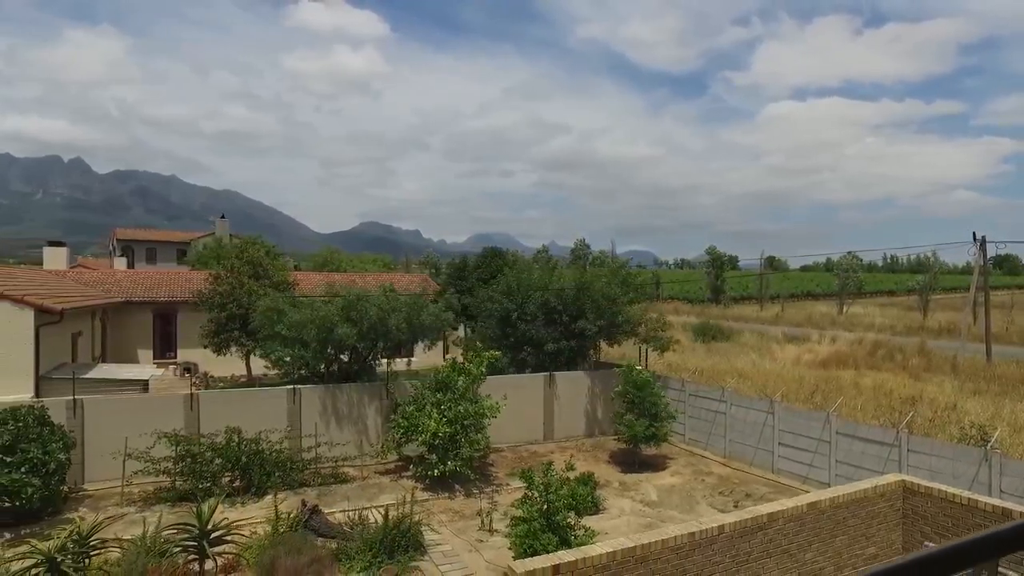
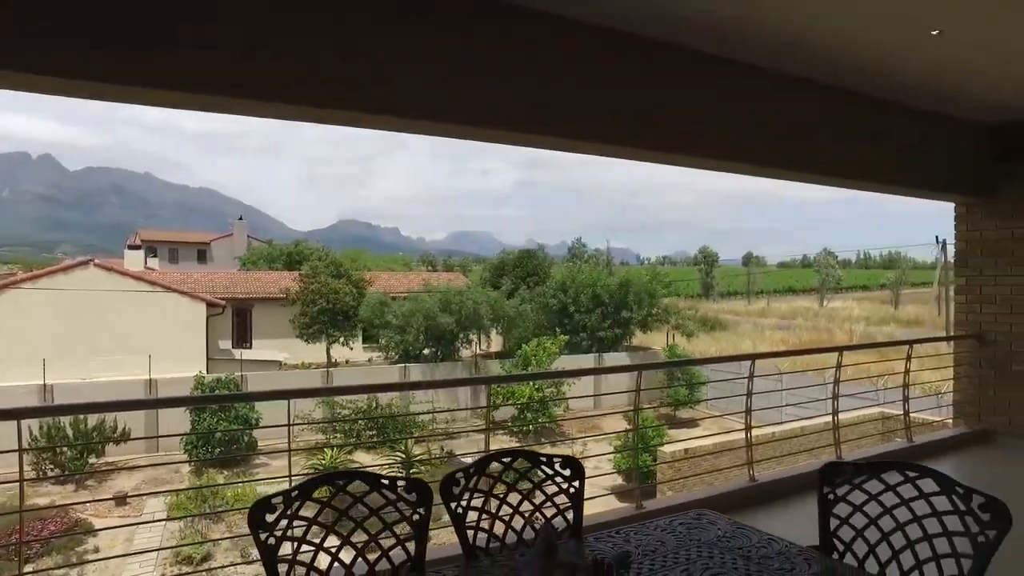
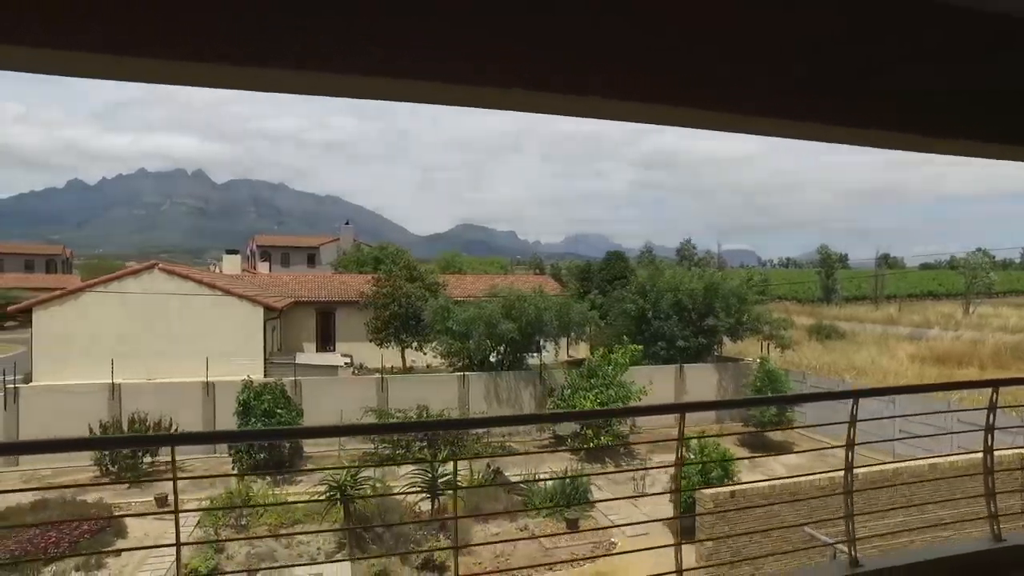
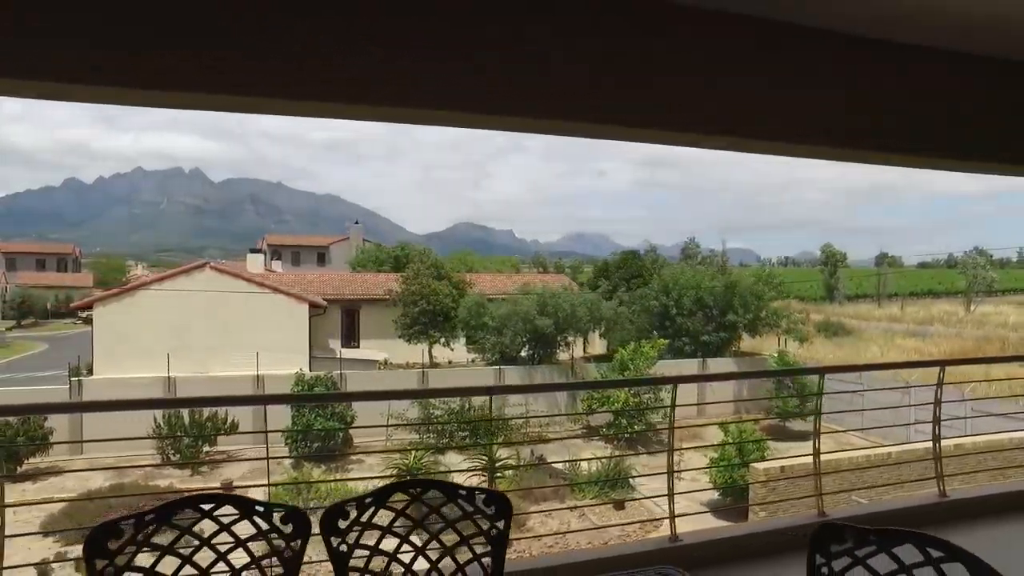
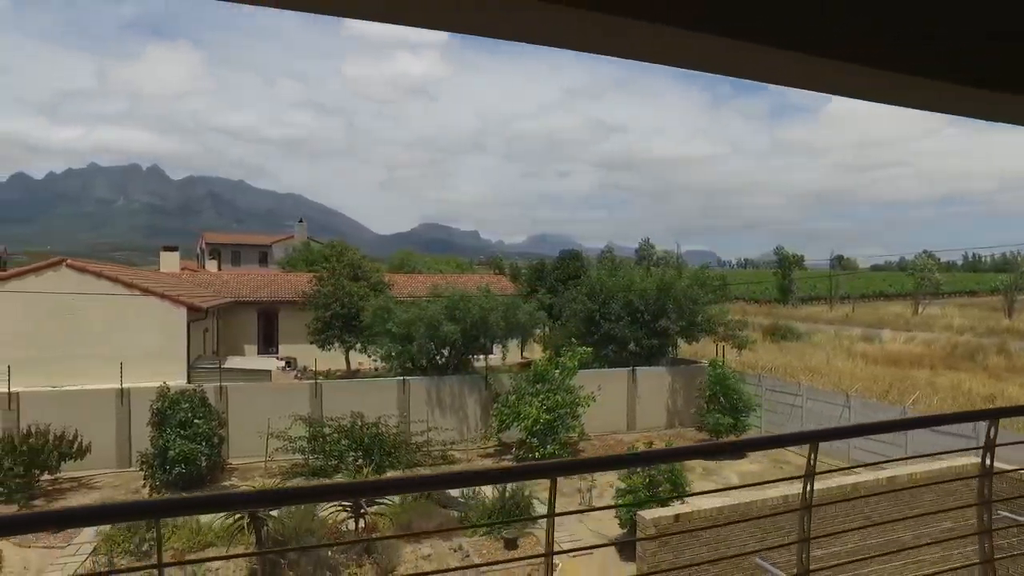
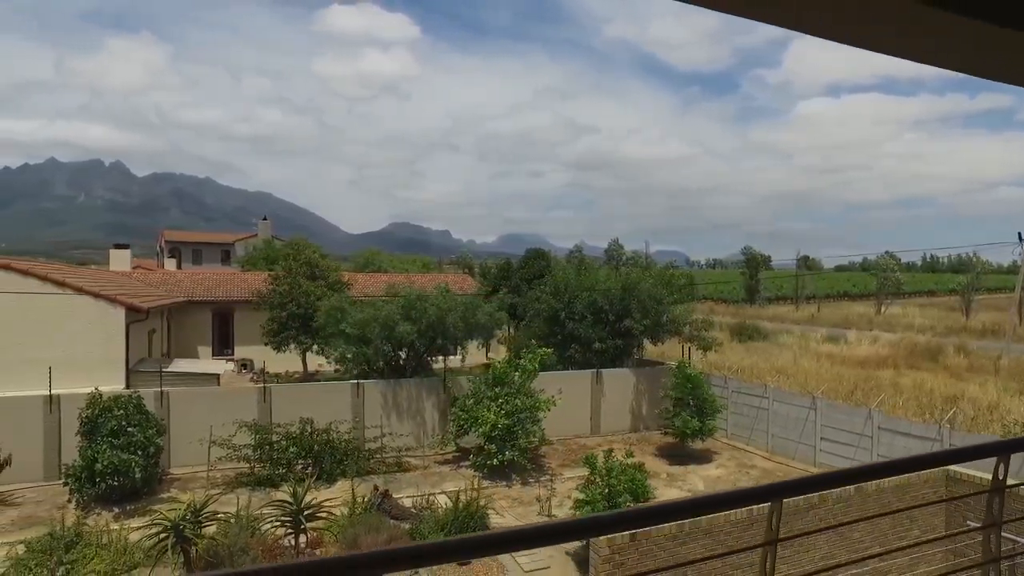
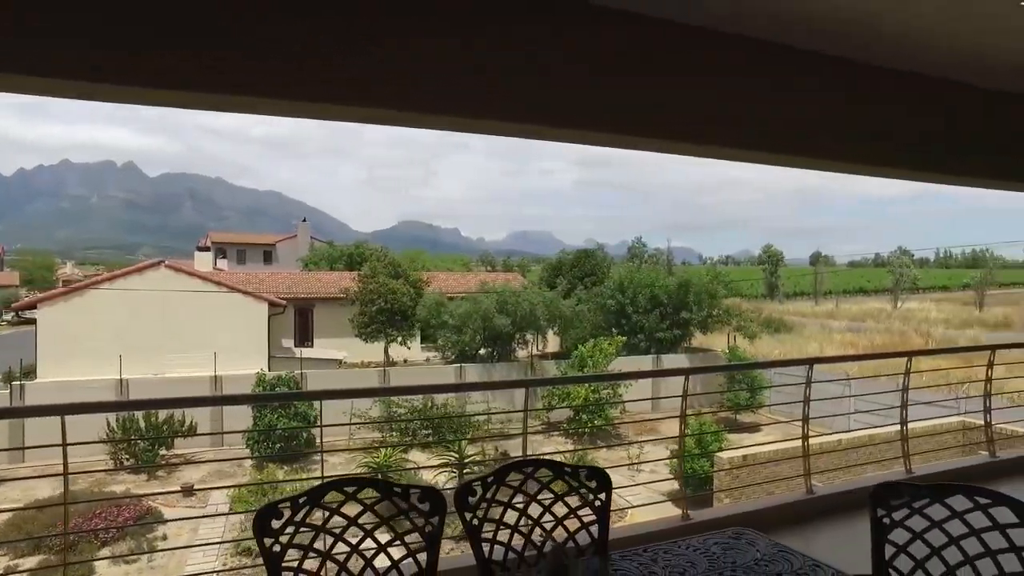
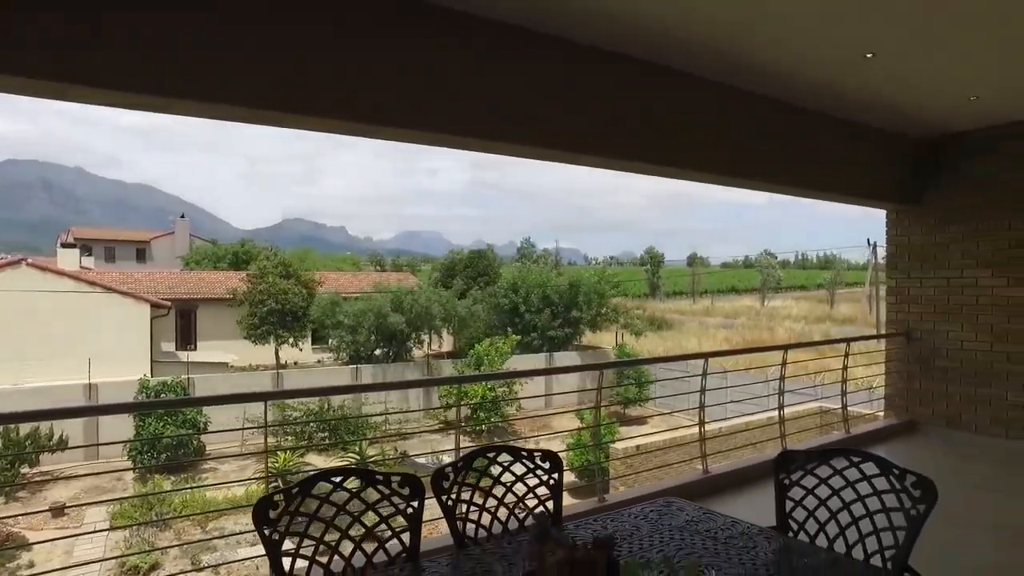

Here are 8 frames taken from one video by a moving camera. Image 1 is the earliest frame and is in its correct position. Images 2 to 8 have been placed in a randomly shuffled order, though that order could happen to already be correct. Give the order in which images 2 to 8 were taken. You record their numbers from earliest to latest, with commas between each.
6, 5, 3, 4, 7, 2, 8
